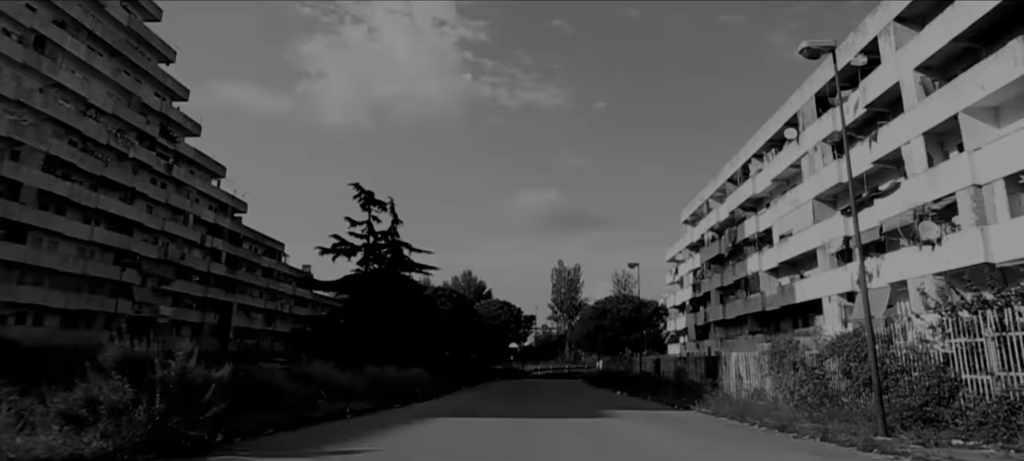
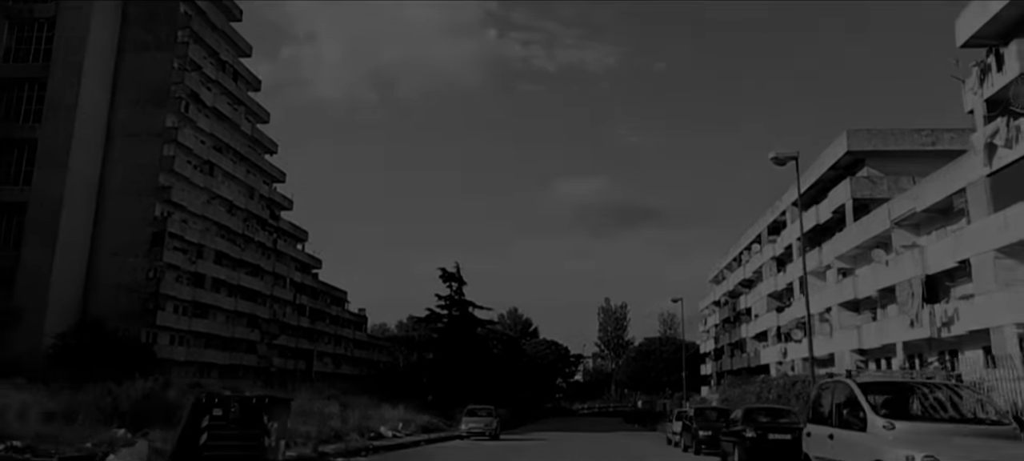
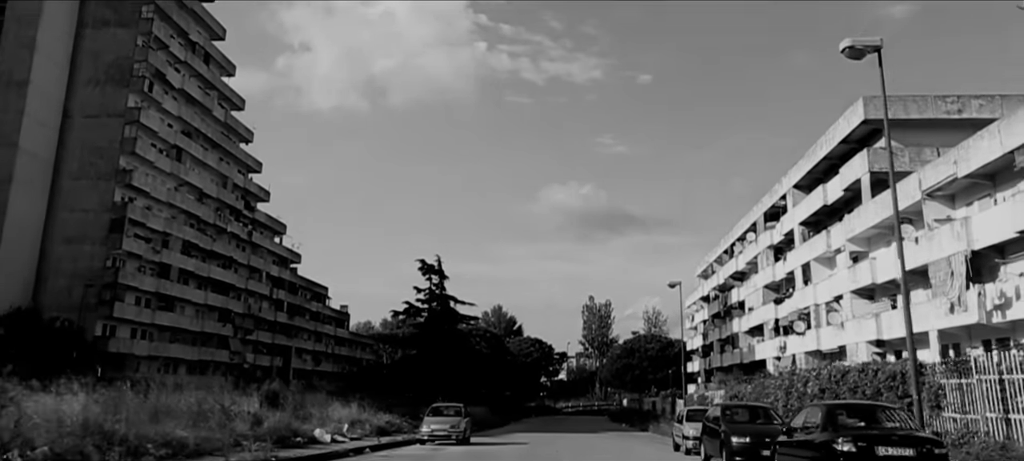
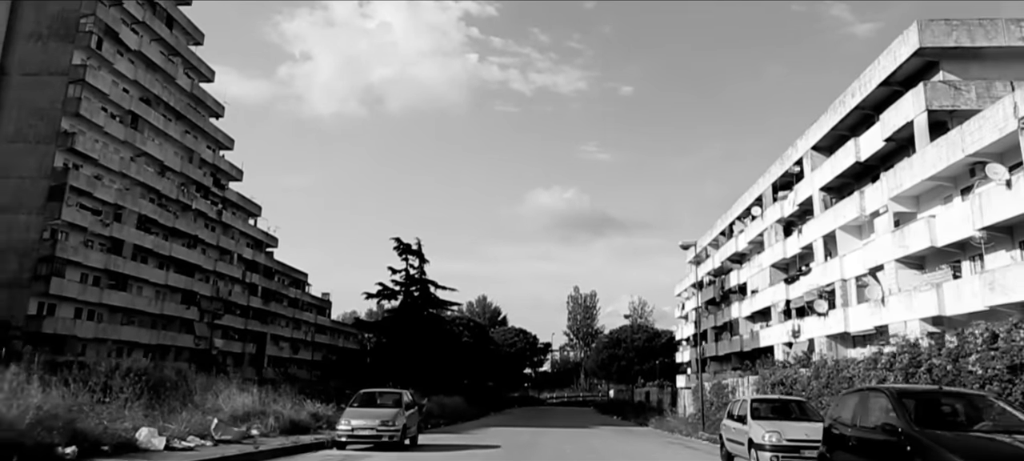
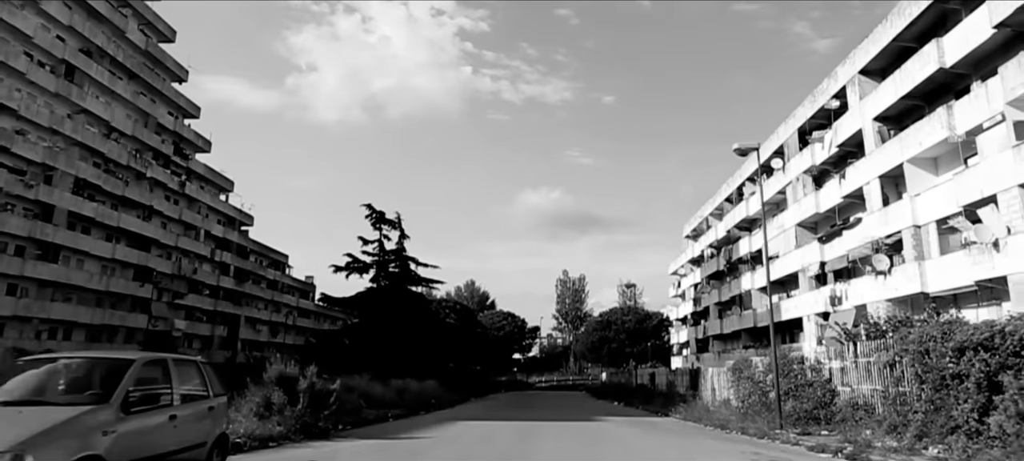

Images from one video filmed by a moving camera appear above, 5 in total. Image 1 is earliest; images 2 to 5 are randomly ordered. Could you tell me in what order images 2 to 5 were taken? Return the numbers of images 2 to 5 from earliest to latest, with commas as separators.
5, 4, 3, 2
